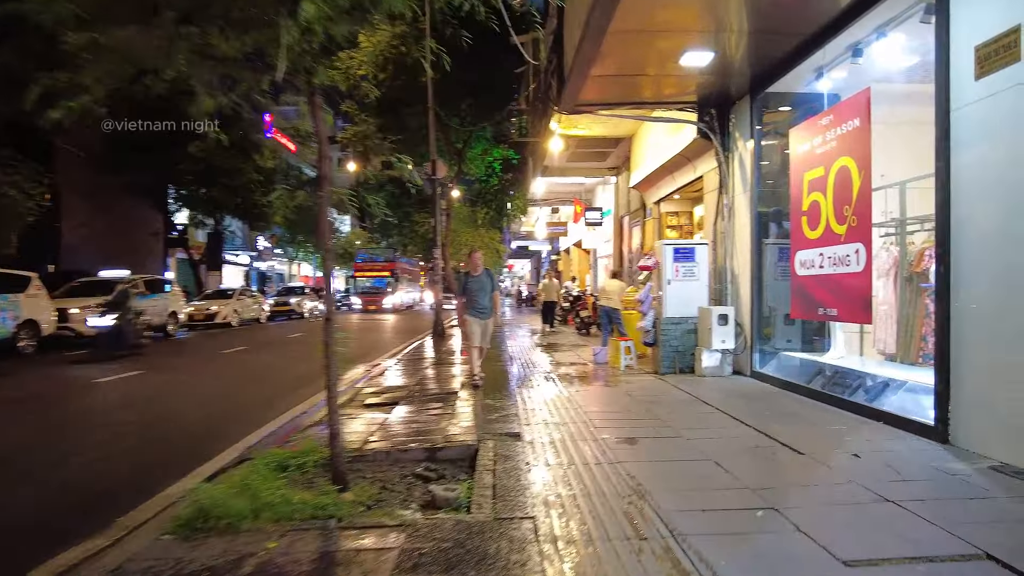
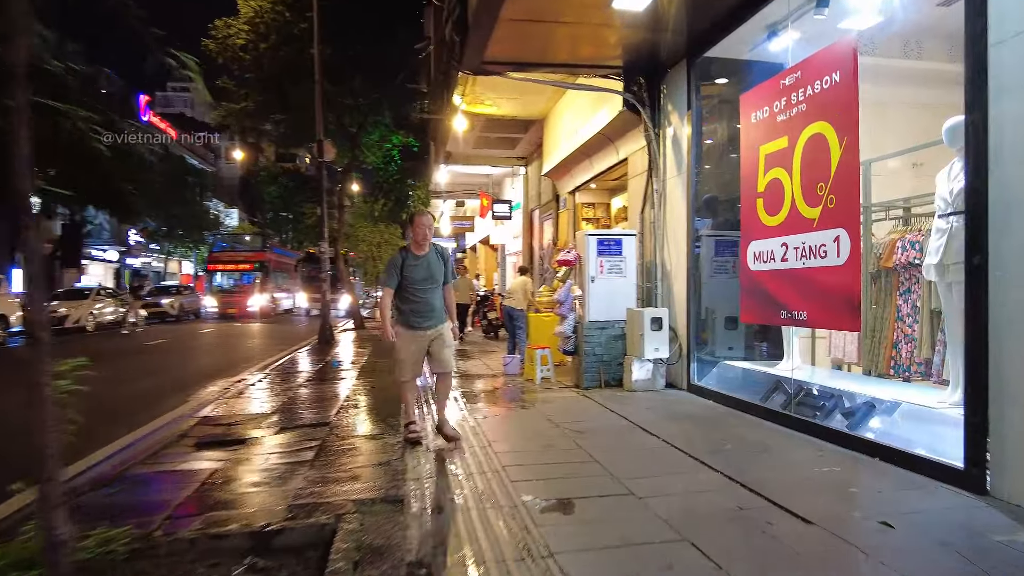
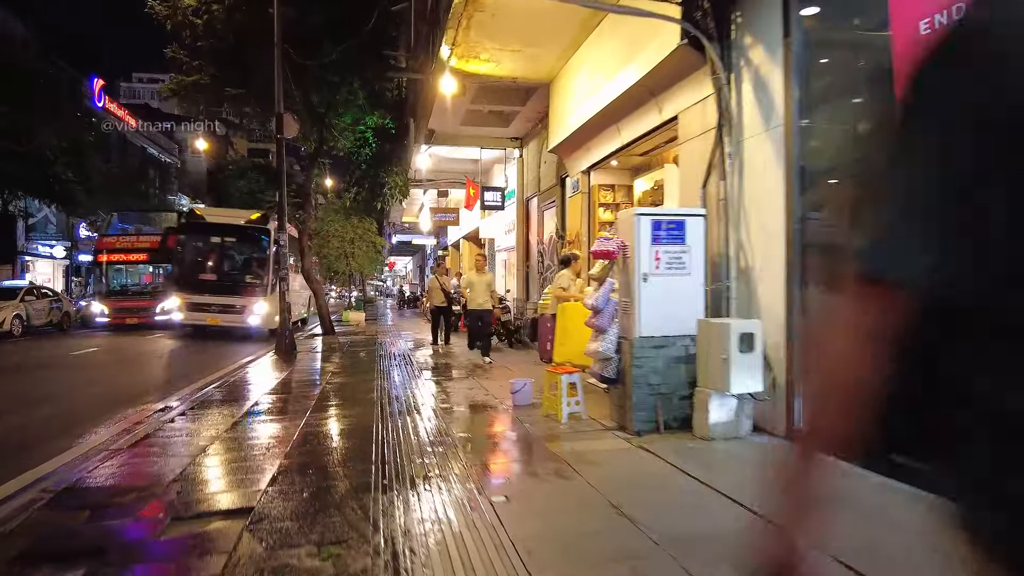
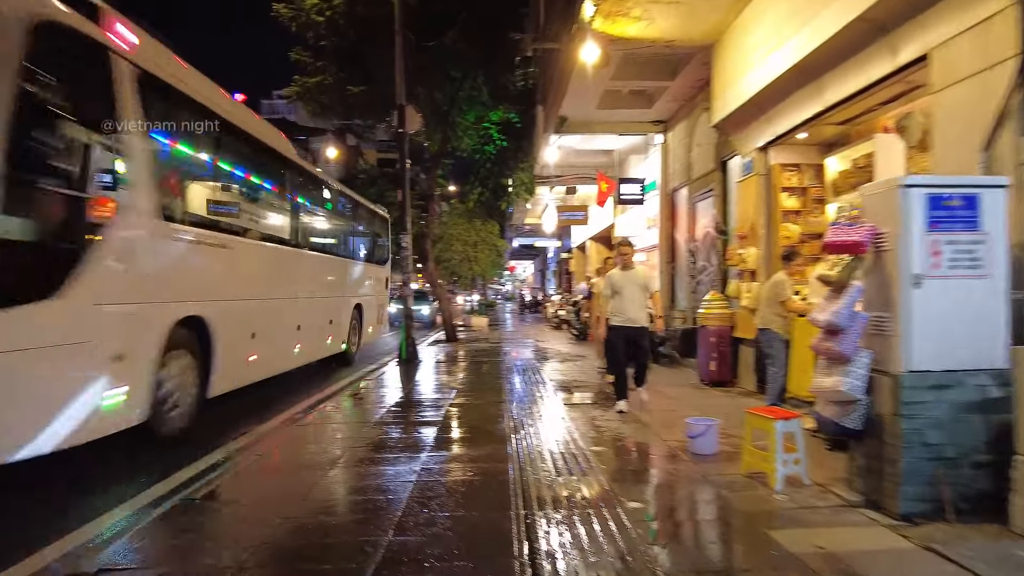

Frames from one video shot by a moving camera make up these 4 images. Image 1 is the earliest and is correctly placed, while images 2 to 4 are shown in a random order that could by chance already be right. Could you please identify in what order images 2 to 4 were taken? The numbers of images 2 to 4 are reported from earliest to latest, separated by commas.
2, 3, 4
